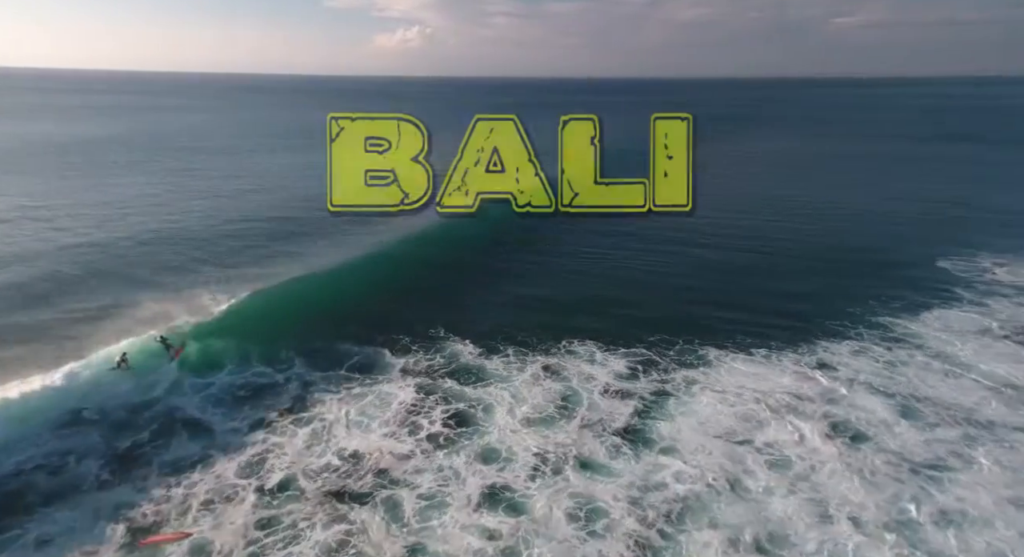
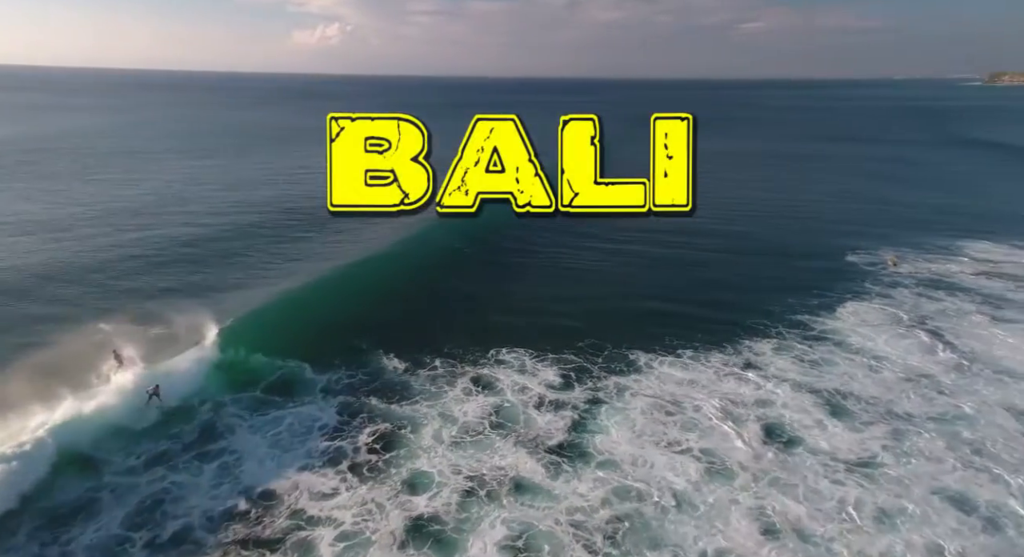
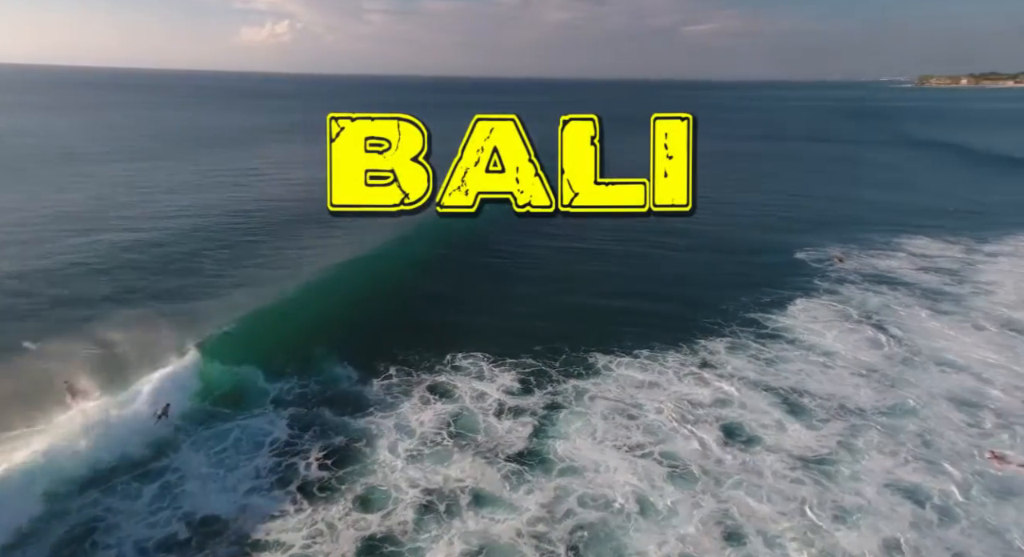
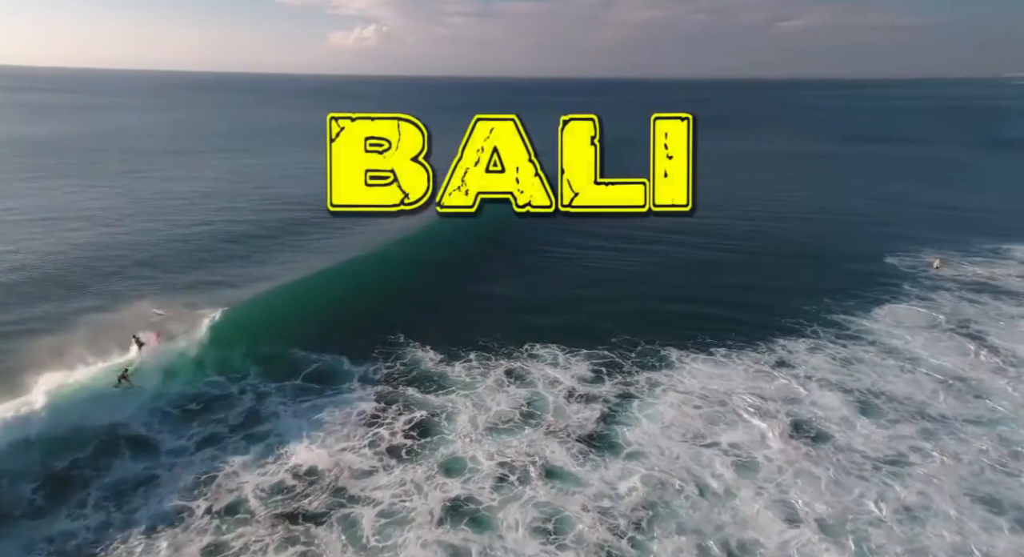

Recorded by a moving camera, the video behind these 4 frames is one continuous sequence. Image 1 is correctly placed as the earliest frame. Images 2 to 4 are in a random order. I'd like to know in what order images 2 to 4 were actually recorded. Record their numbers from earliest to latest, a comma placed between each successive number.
4, 2, 3
